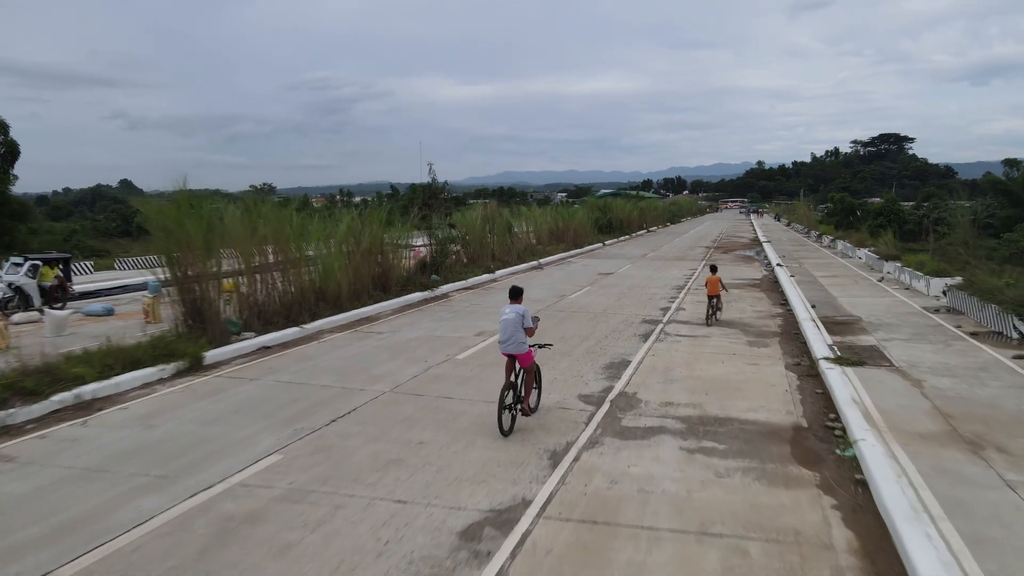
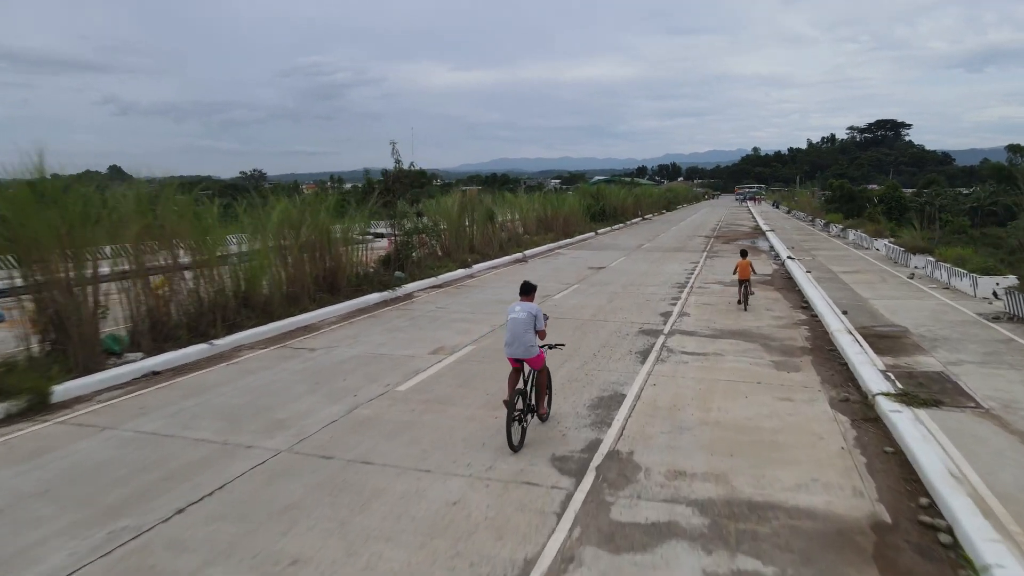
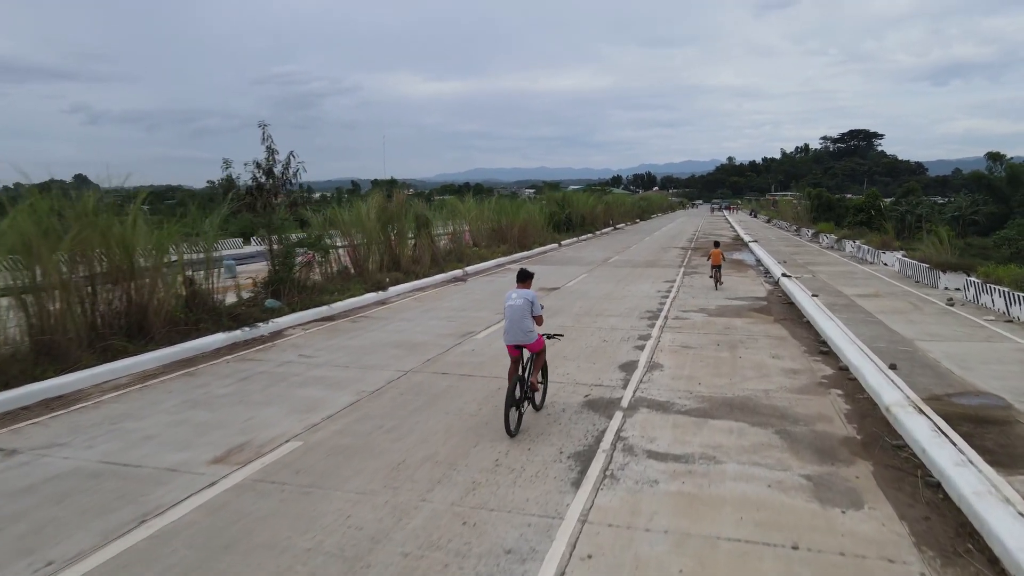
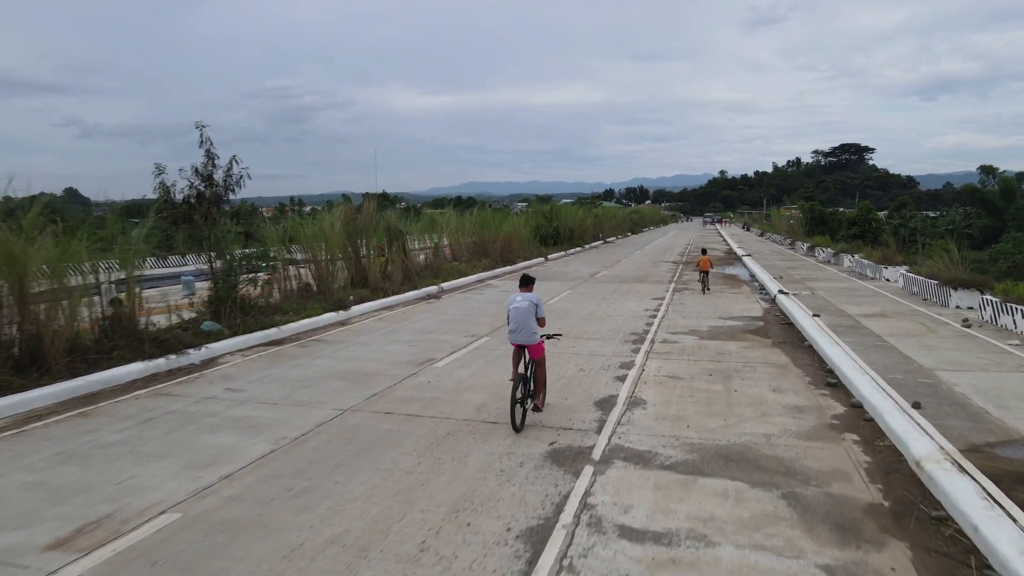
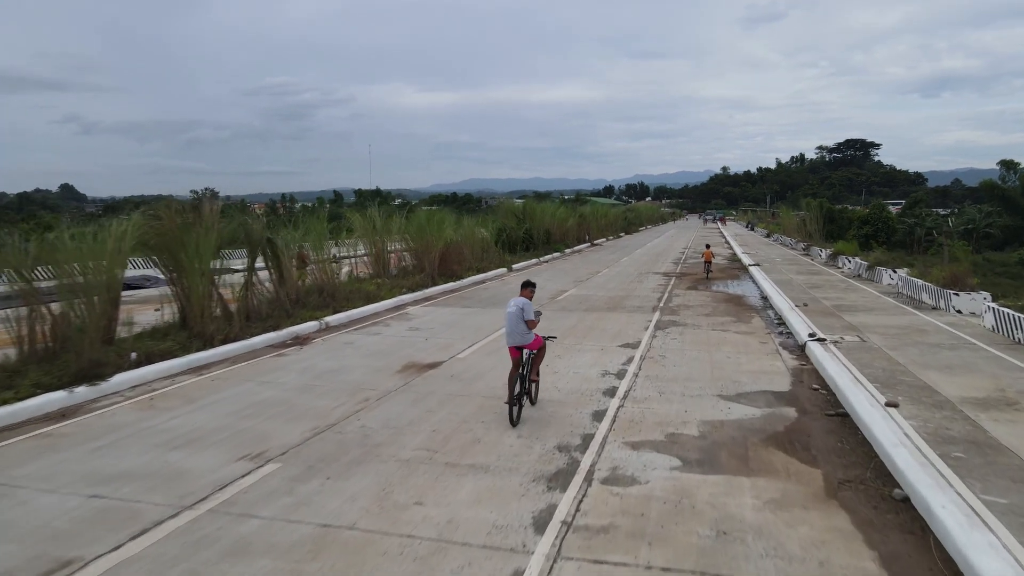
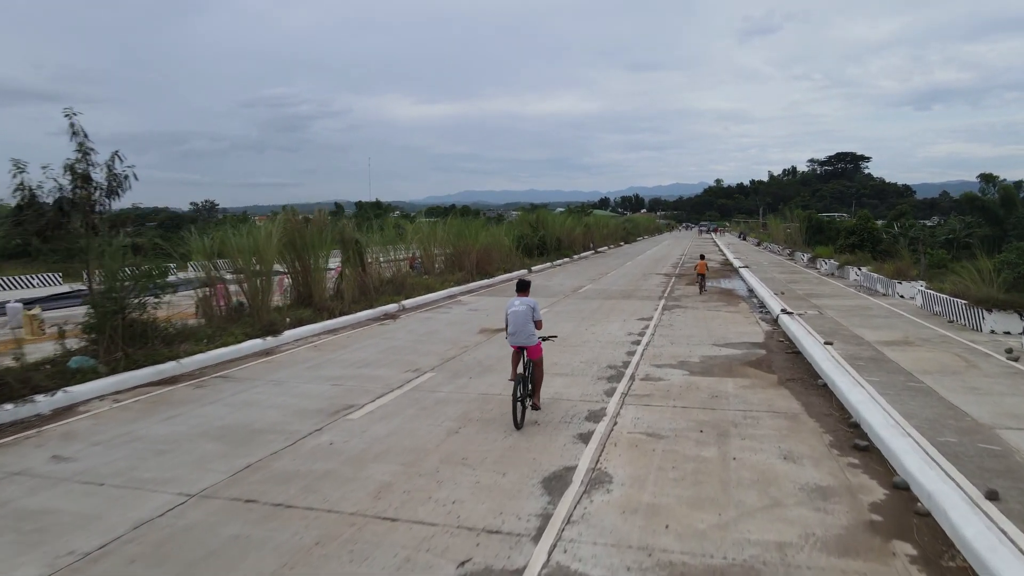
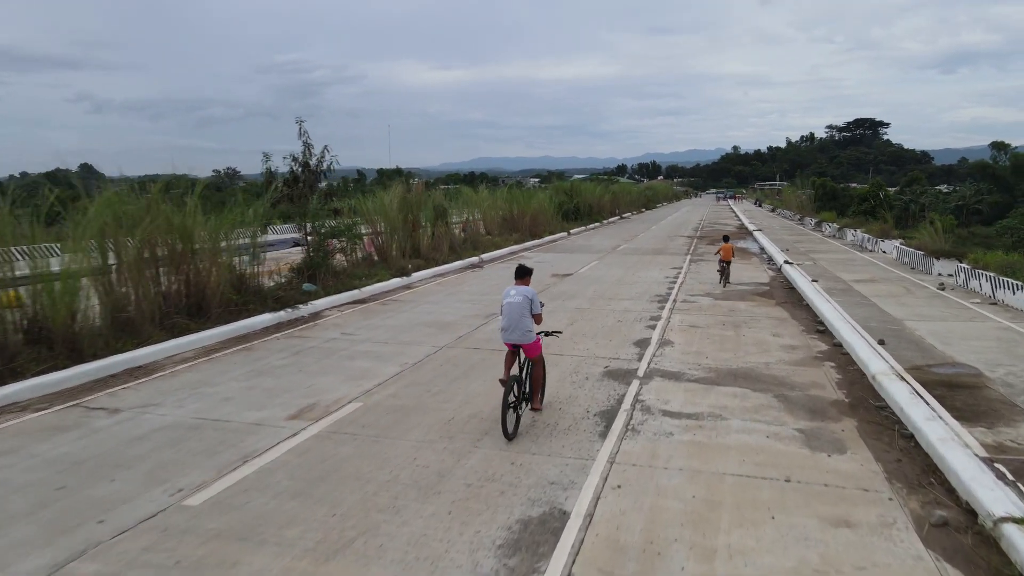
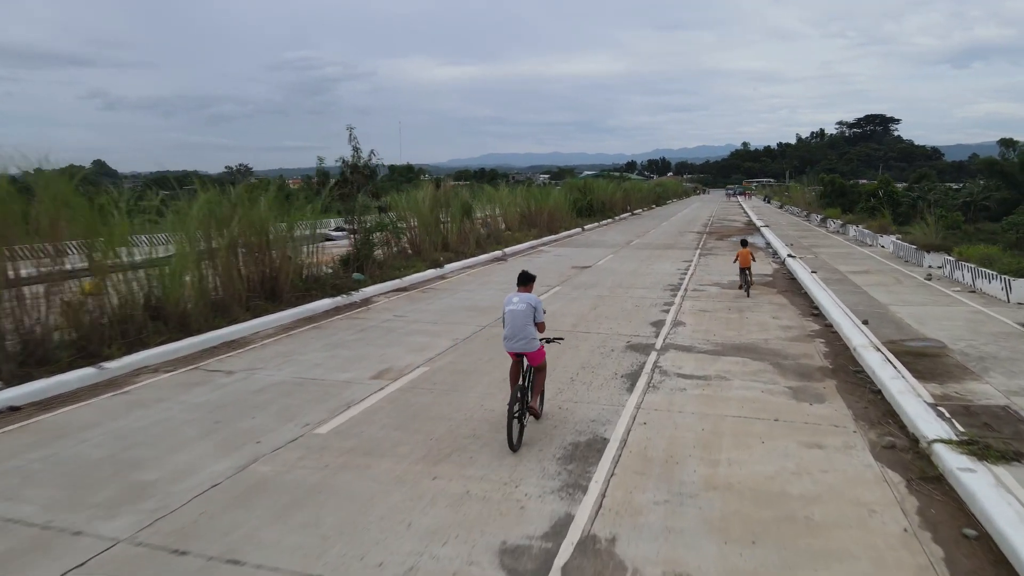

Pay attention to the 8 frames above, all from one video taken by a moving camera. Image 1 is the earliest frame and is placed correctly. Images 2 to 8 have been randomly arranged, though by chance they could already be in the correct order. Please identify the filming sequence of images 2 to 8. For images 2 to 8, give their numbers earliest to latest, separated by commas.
2, 8, 7, 3, 4, 6, 5
